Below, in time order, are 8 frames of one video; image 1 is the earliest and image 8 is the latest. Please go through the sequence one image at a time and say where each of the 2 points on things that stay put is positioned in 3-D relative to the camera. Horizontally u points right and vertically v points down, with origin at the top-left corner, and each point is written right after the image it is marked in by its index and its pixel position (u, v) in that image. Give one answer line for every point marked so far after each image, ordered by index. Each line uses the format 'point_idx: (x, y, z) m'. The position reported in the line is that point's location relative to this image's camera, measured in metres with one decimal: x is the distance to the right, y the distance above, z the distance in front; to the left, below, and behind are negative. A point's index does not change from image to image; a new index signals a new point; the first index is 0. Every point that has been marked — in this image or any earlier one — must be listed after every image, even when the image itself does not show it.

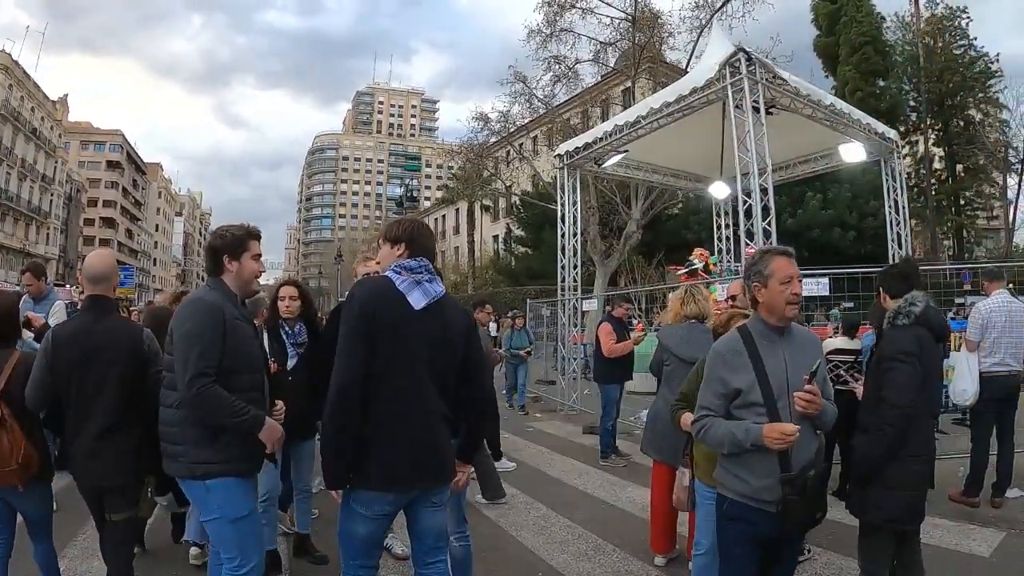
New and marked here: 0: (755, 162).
0: (+3.2, +1.7, +8.7) m
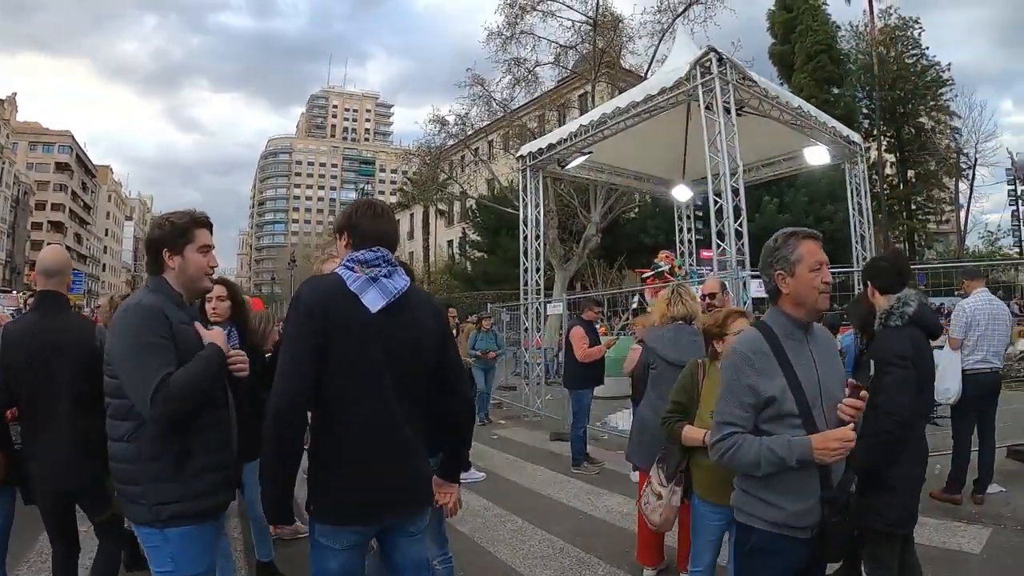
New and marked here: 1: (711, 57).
0: (+2.8, +1.7, +8.6) m
1: (+2.7, +3.1, +8.8) m
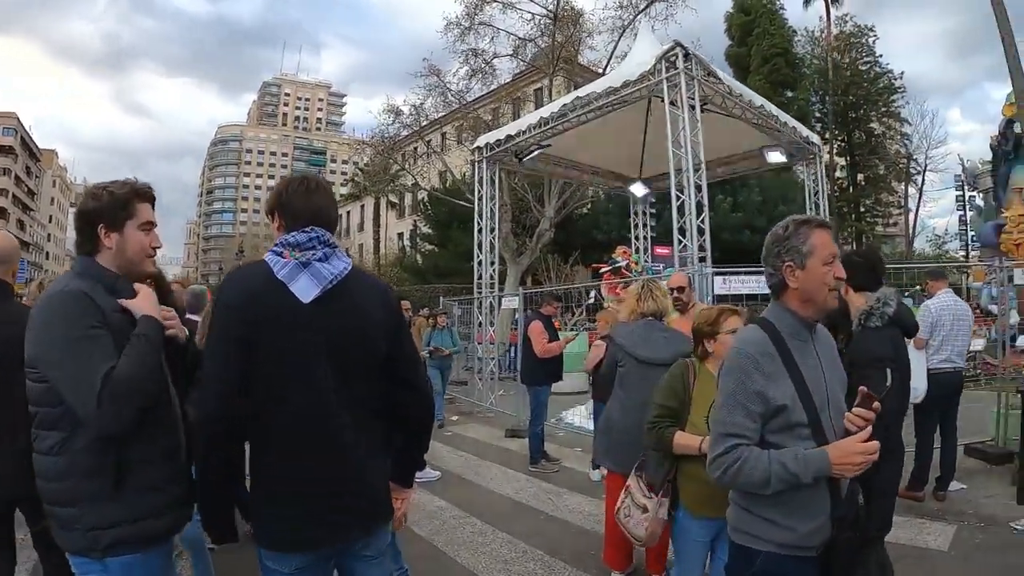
0: (+2.3, +1.7, +8.6) m
1: (+2.2, +3.2, +8.7) m
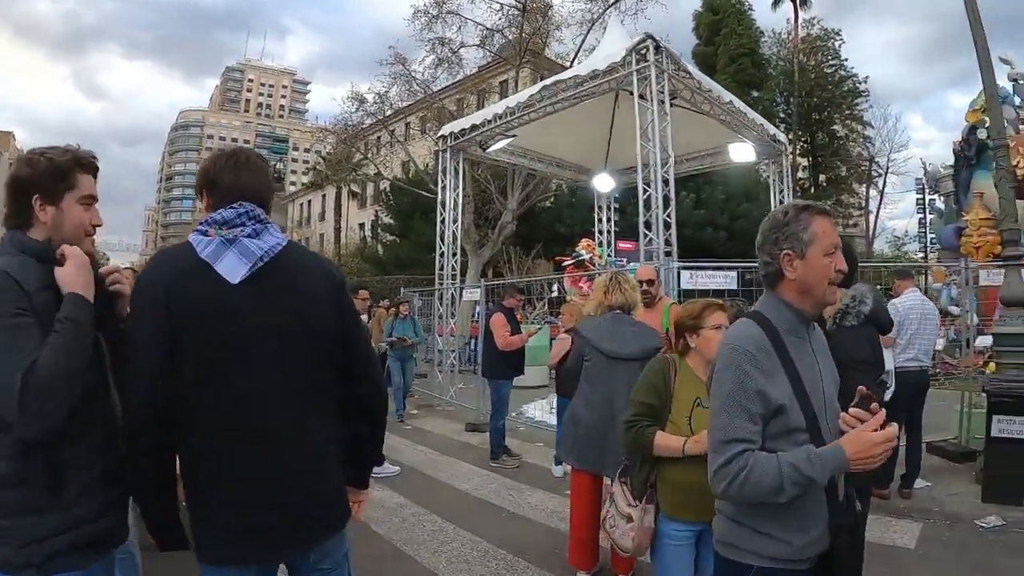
0: (+1.9, +1.8, +8.5) m
1: (+1.8, +3.3, +8.6) m
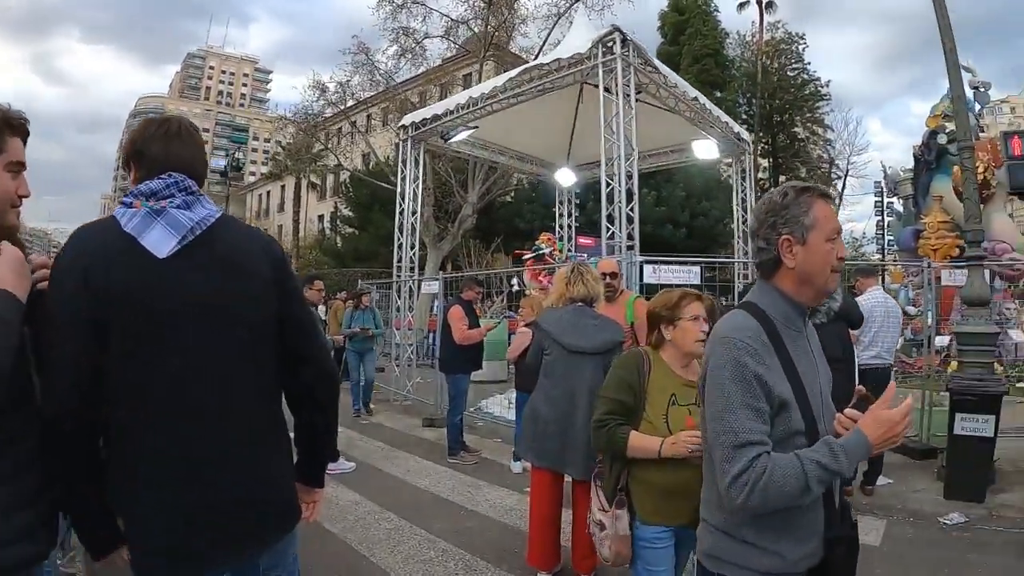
0: (+1.4, +1.8, +8.4) m
1: (+1.3, +3.3, +8.5) m
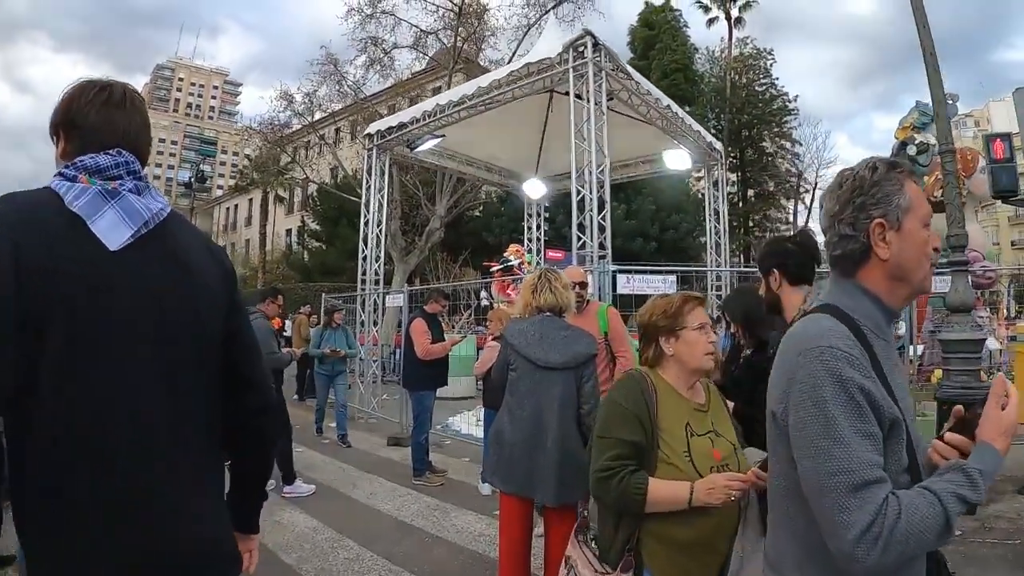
0: (+1.0, +1.7, +8.2) m
1: (+0.9, +3.2, +8.3) m
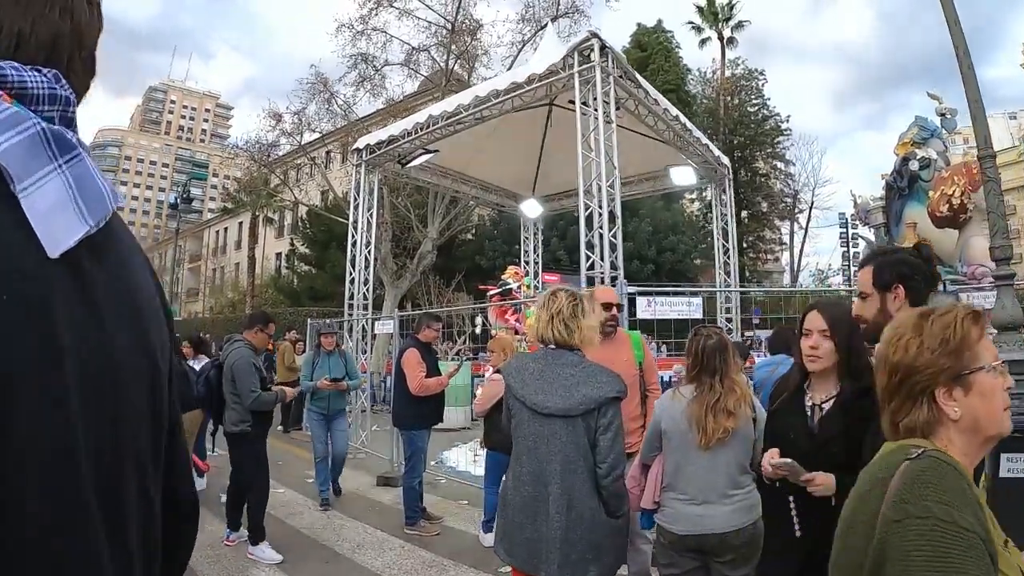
0: (+1.0, +1.4, +7.6) m
1: (+0.9, +2.9, +7.8) m
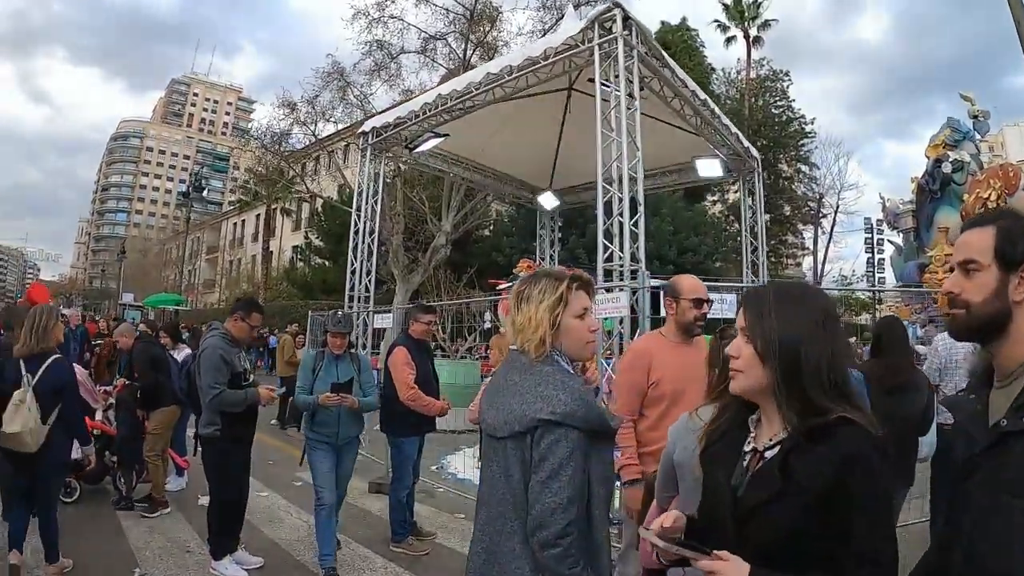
0: (+1.2, +1.5, +6.9) m
1: (+1.1, +2.9, +7.2) m
